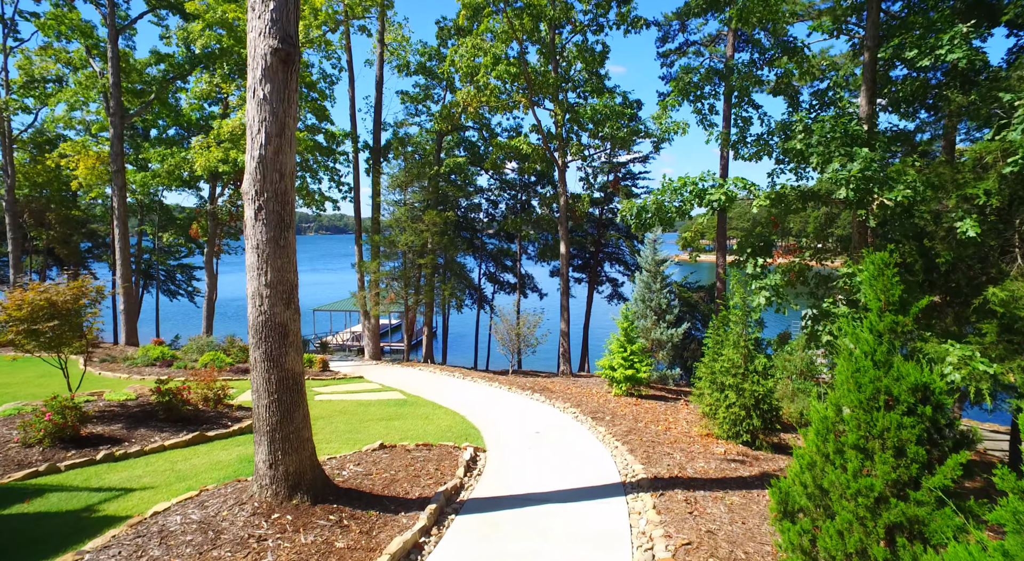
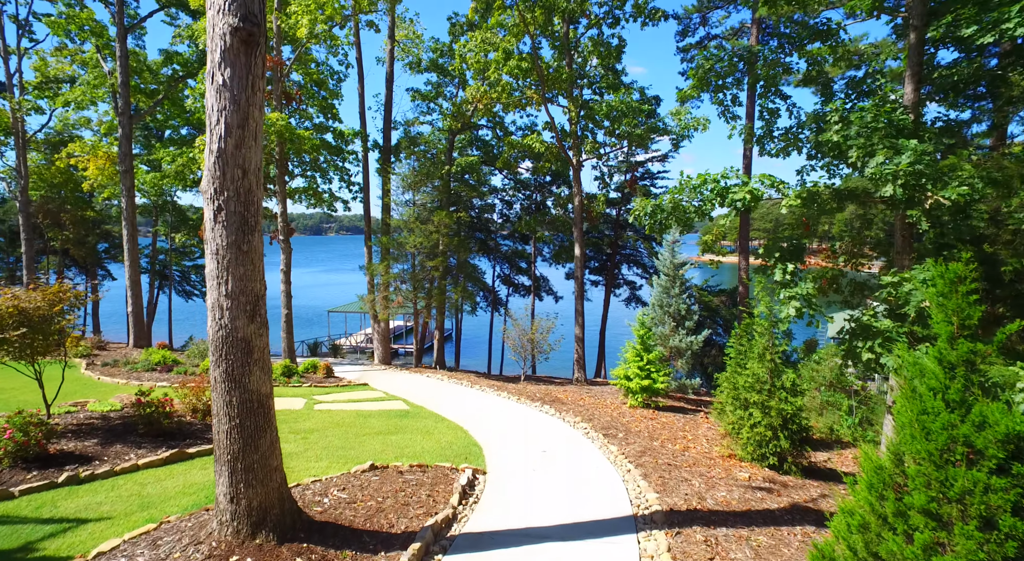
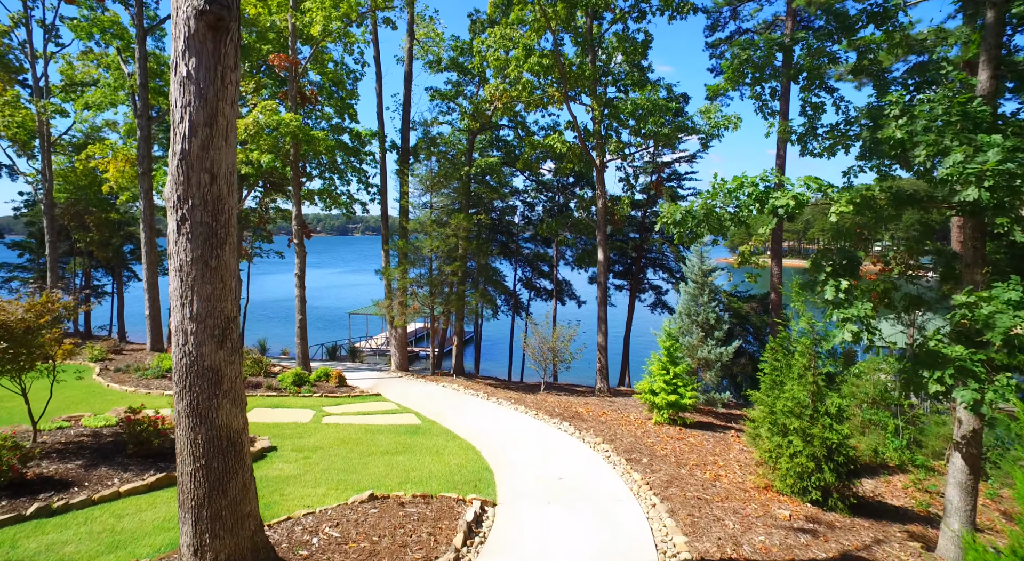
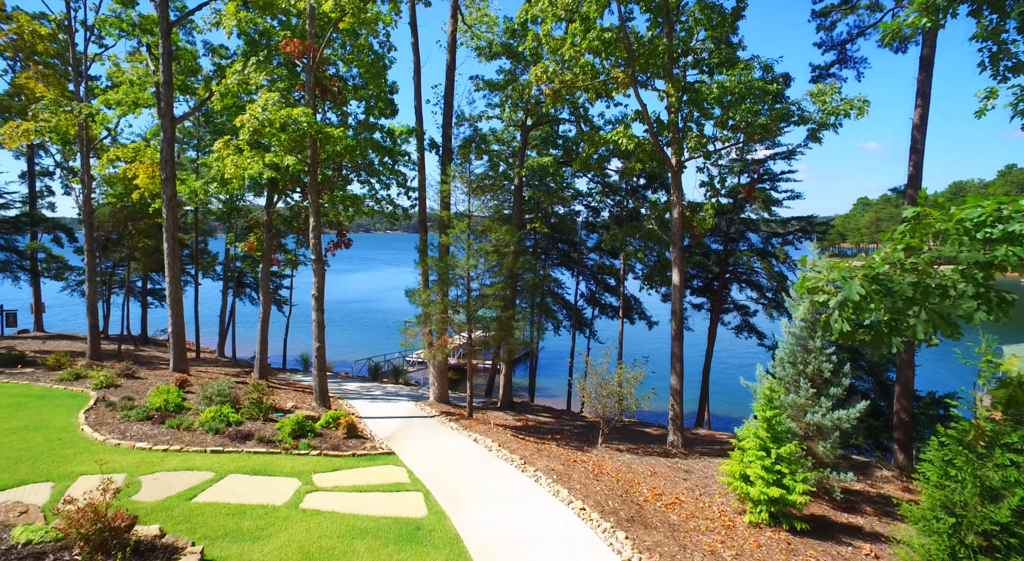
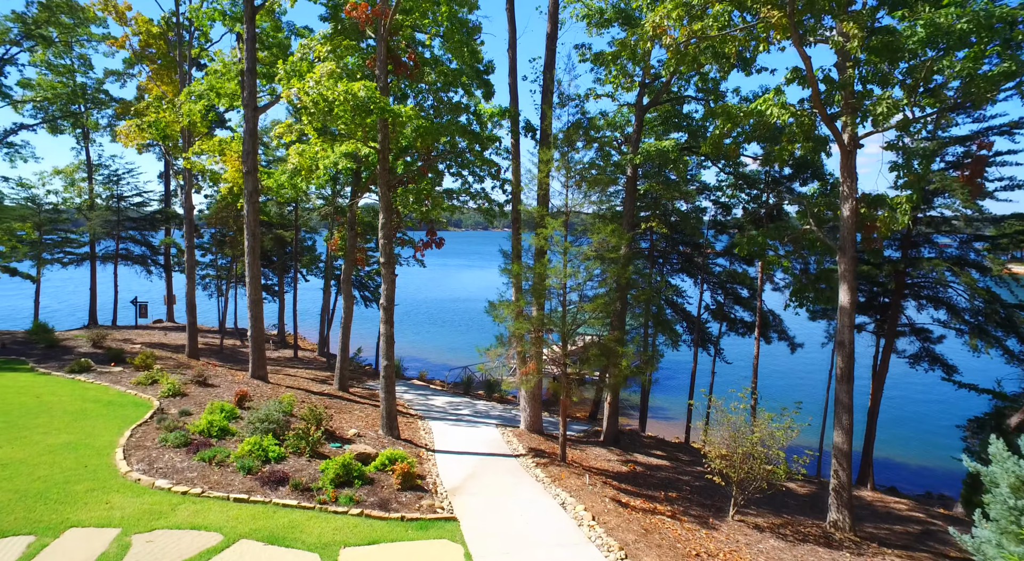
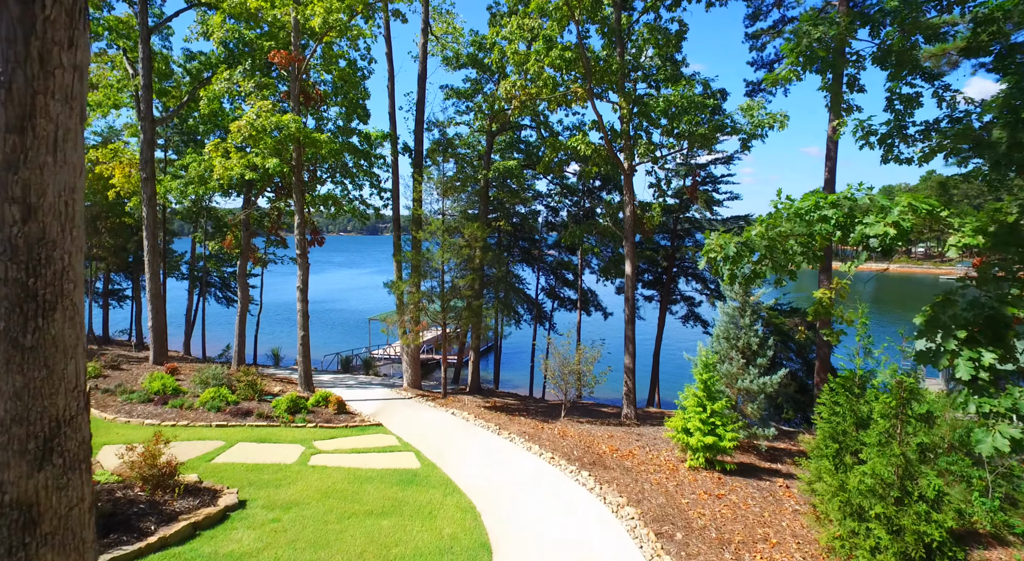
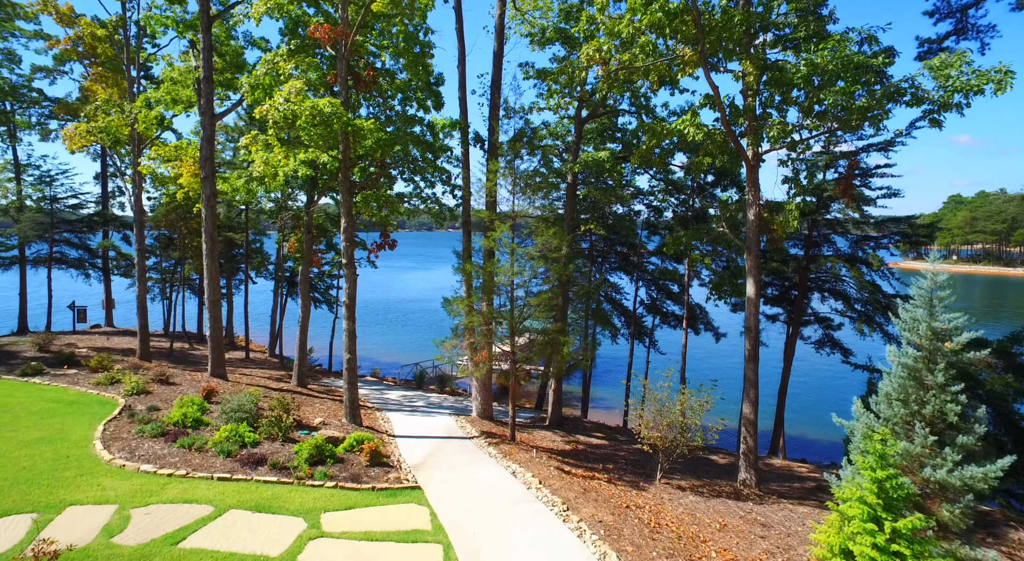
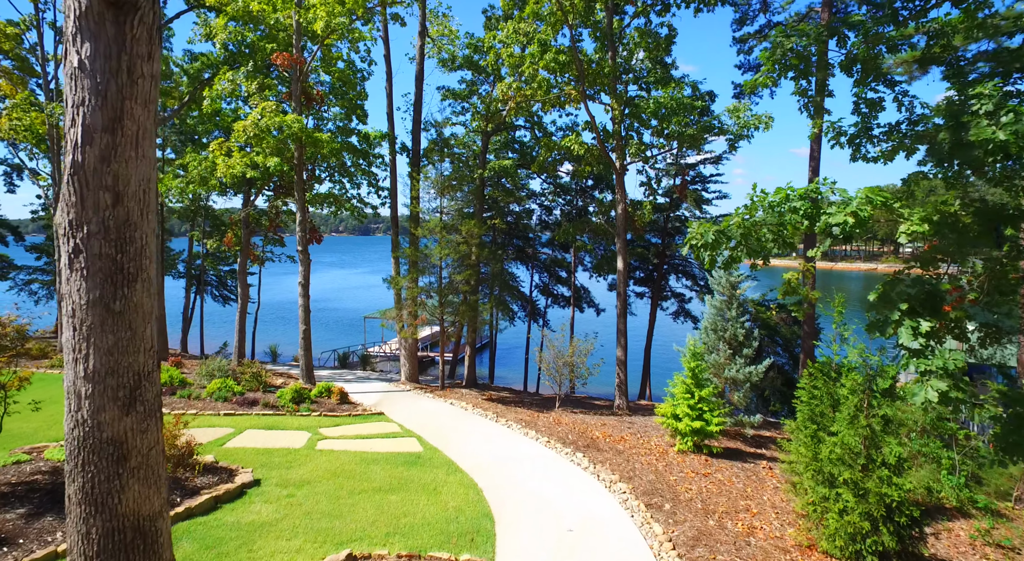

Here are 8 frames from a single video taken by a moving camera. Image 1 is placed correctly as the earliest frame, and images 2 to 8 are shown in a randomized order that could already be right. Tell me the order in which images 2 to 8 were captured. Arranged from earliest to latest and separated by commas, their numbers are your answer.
2, 3, 8, 6, 4, 7, 5
